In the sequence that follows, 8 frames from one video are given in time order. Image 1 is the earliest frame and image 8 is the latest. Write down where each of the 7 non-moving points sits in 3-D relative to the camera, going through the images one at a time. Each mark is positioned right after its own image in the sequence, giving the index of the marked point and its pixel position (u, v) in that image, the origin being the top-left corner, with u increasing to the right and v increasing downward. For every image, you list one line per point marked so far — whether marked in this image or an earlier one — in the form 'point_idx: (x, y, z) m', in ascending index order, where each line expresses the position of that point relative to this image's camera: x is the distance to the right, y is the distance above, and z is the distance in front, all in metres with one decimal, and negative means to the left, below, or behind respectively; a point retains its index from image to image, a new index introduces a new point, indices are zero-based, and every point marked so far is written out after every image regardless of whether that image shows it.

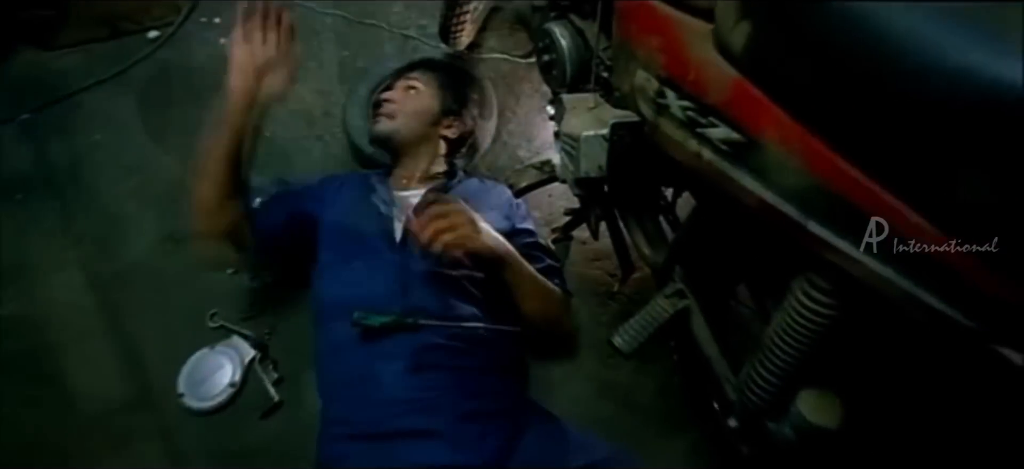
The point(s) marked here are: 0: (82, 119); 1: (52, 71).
0: (-1.6, +0.4, +1.8) m
1: (-1.8, +0.7, +1.9) m
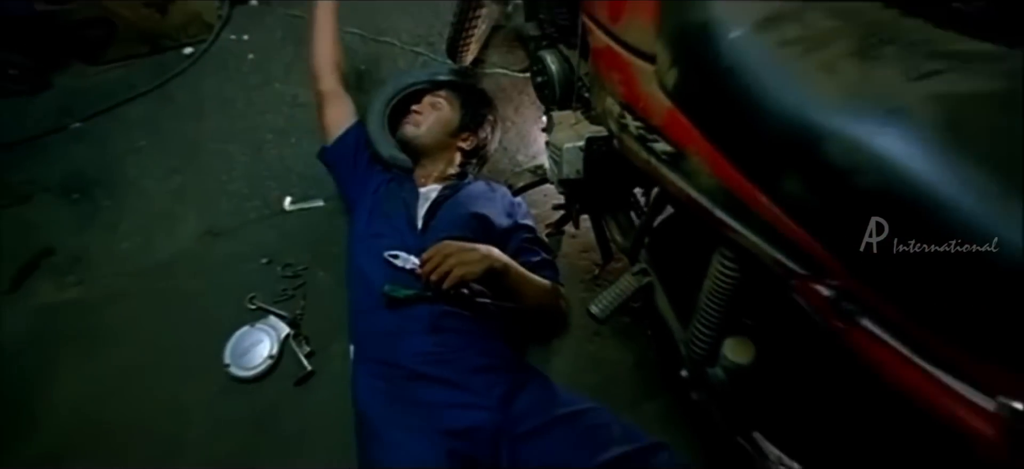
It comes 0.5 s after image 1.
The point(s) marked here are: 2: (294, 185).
0: (-1.6, +0.5, +2.0) m
1: (-1.8, +0.7, +2.1) m
2: (-0.8, +0.2, +1.9) m
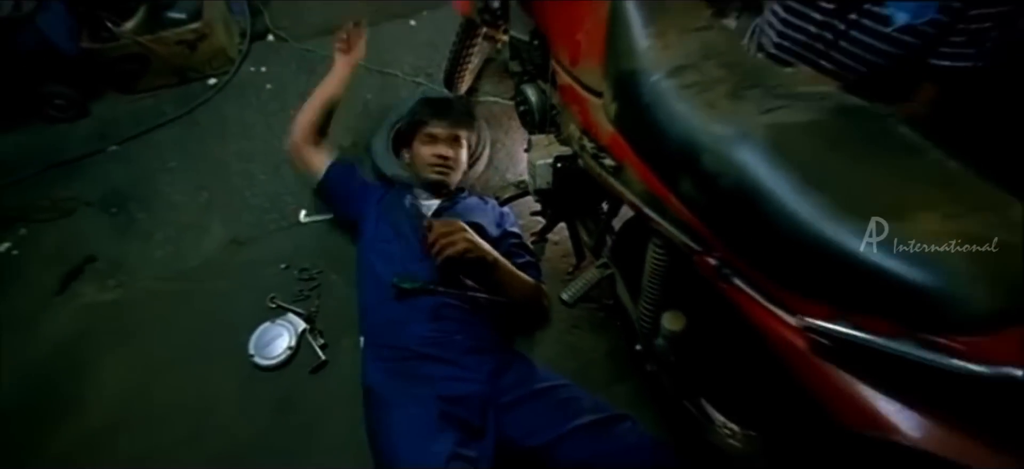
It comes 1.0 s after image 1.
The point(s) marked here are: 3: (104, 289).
0: (-1.7, +0.4, +2.3) m
1: (-1.9, +0.6, +2.4) m
2: (-0.9, +0.2, +2.1) m
3: (-1.6, -0.2, +1.9) m
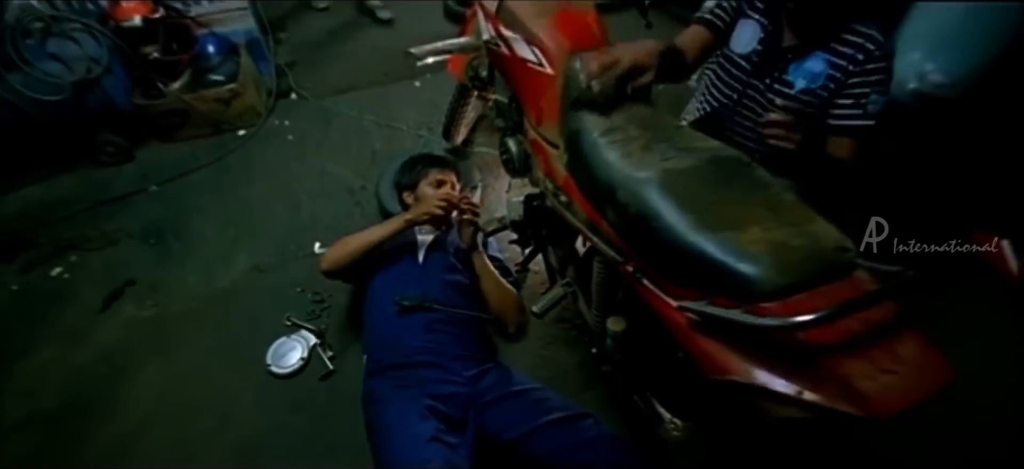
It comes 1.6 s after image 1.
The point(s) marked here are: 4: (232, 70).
0: (-1.7, +0.3, +2.6) m
1: (-1.9, +0.5, +2.8) m
2: (-1.0, 0.0, +2.4) m
3: (-1.7, -0.3, +2.2) m
4: (-1.6, +1.0, +2.8) m
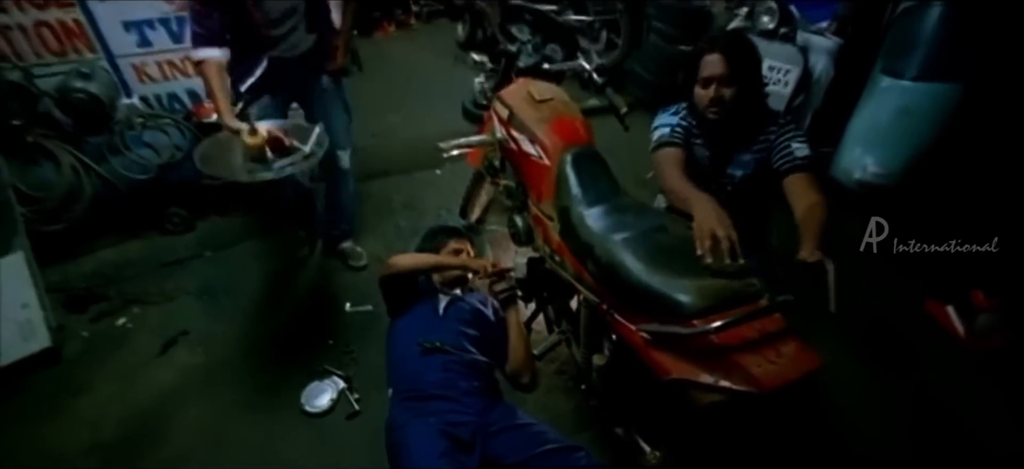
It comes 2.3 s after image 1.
0: (-1.7, -0.1, +3.1) m
1: (-1.9, +0.1, +3.2) m
2: (-0.9, -0.3, +2.8) m
3: (-1.6, -0.6, +2.5) m
4: (-1.6, +0.5, +3.4) m
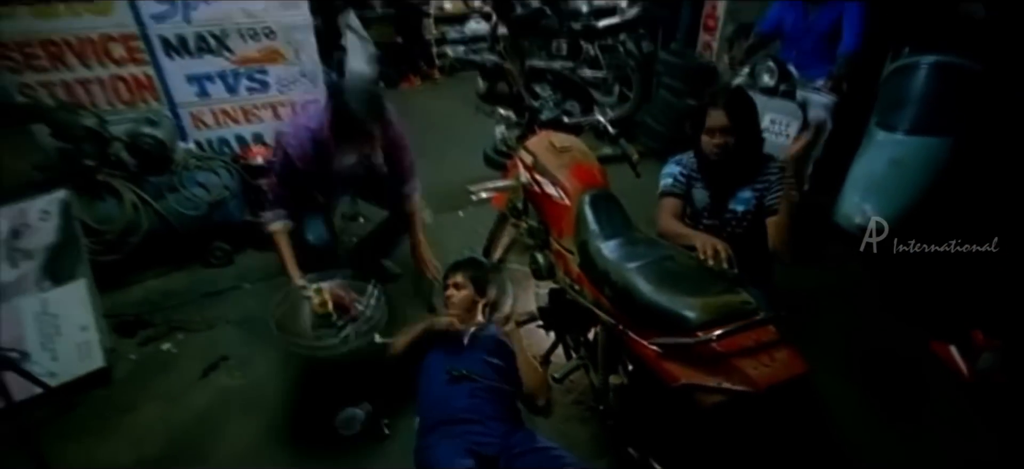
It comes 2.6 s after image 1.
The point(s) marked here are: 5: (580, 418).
0: (-1.6, -0.3, +3.3) m
1: (-1.8, -0.2, +3.4) m
2: (-0.8, -0.6, +3.0) m
3: (-1.5, -0.8, +2.7) m
4: (-1.4, +0.3, +3.6) m
5: (+0.3, -0.9, +2.4) m
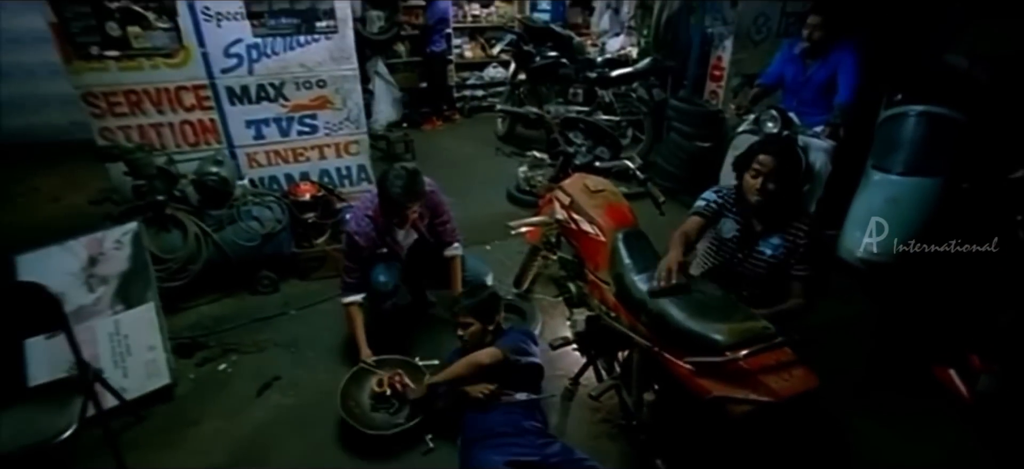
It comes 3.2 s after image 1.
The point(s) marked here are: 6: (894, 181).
0: (-1.4, -0.6, +3.5) m
1: (-1.6, -0.4, +3.7) m
2: (-0.6, -0.8, +3.2) m
3: (-1.4, -1.0, +2.9) m
4: (-1.2, 0.0, +3.9) m
5: (+0.5, -1.1, +2.6) m
6: (+2.4, +0.3, +3.0) m
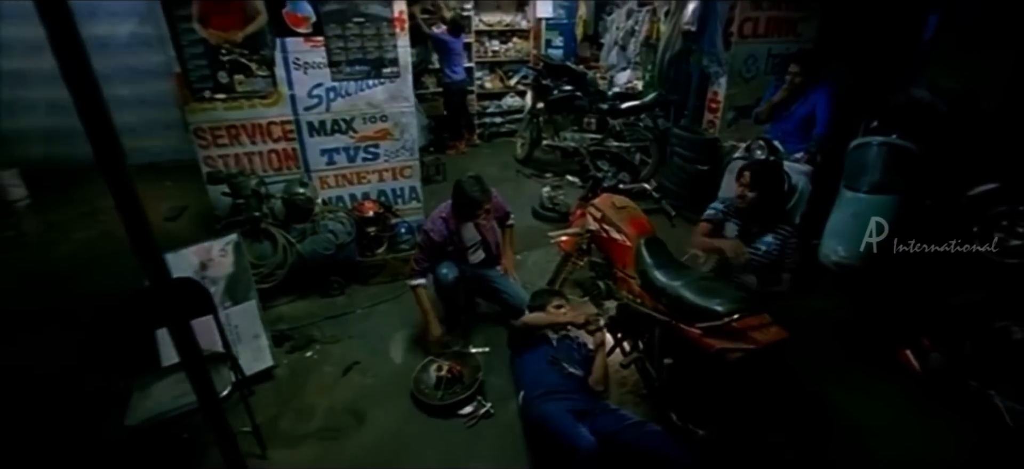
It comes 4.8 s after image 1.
0: (-1.1, -0.6, +4.2) m
1: (-1.3, -0.5, +4.4) m
2: (-0.3, -0.8, +3.9) m
3: (-1.1, -1.0, +3.5) m
4: (-0.9, -0.1, +4.6) m
5: (+0.8, -1.1, +3.2) m
6: (+2.7, +0.3, +3.7) m
